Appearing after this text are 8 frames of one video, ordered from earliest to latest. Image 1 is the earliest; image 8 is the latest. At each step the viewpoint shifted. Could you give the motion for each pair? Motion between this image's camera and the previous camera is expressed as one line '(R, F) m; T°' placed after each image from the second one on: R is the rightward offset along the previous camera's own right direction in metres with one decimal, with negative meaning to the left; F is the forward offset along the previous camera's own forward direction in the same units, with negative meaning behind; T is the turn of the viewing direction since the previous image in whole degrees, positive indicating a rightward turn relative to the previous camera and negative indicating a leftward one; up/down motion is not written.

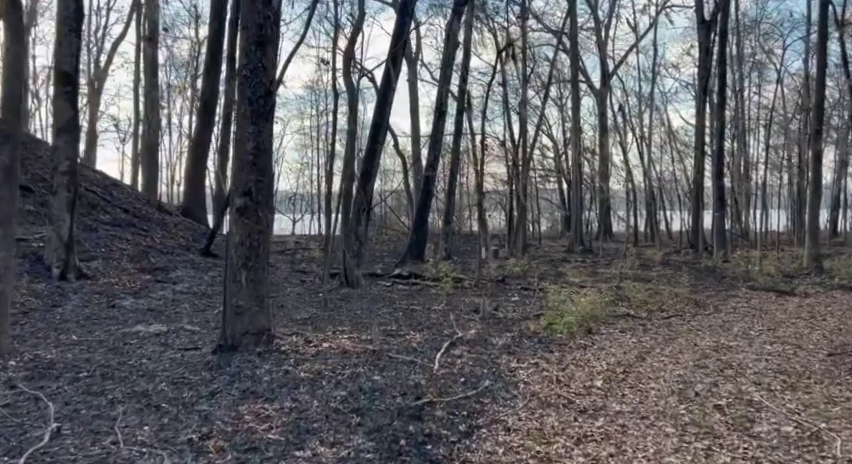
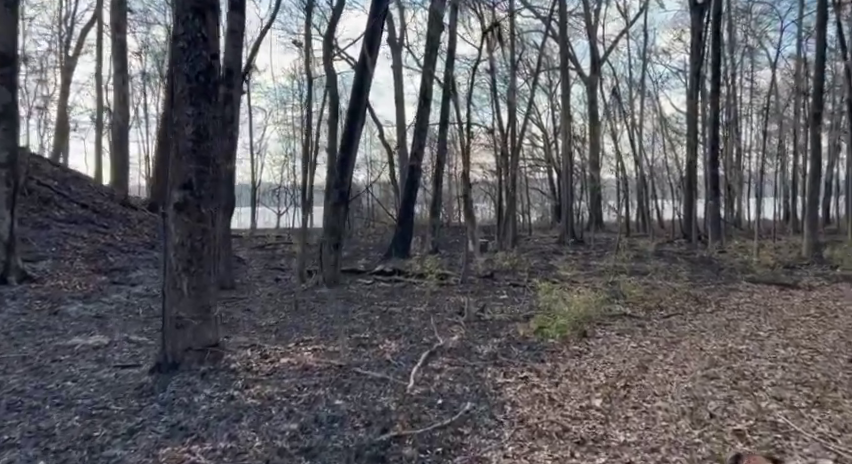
(+0.2, +0.8) m; +1°
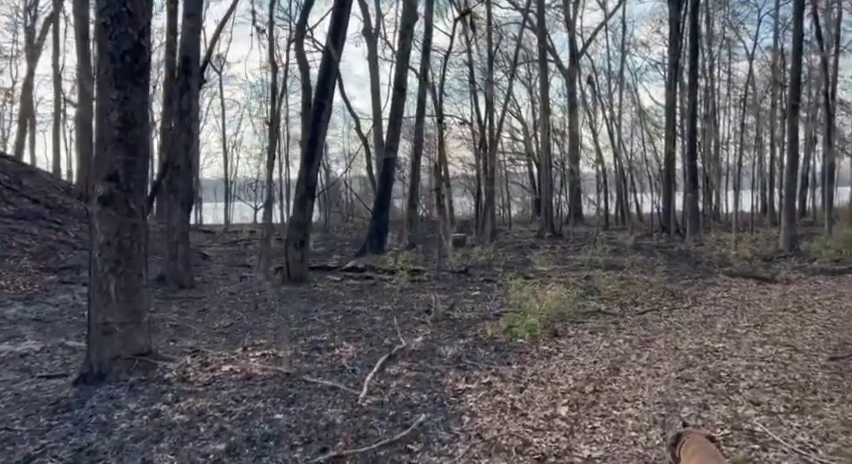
(+0.2, +0.4) m; +2°
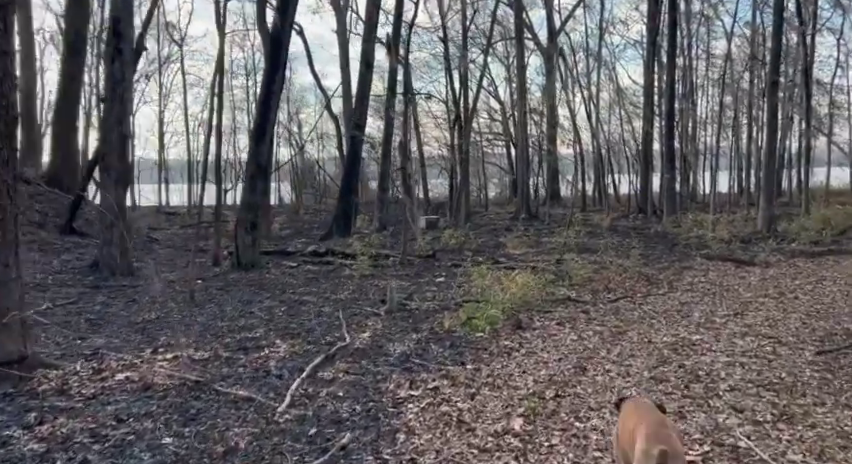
(+0.3, +0.7) m; +2°
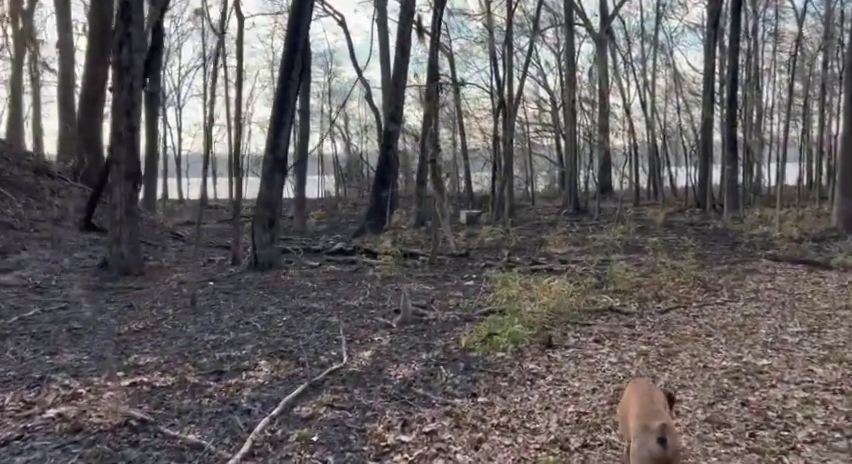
(+0.3, +0.8) m; -5°
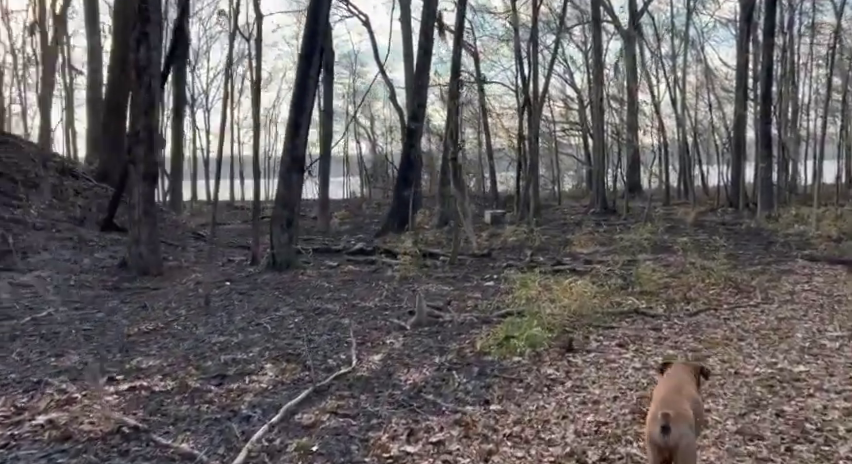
(+0.1, +0.2) m; -3°
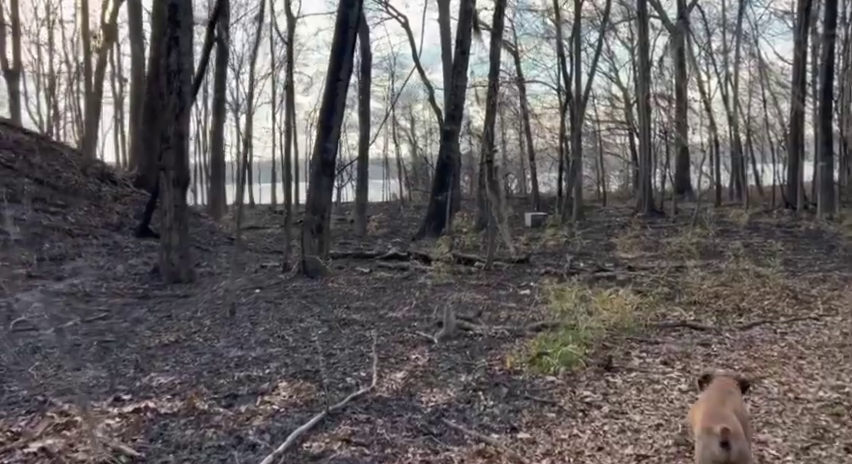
(+0.1, +0.3) m; -4°
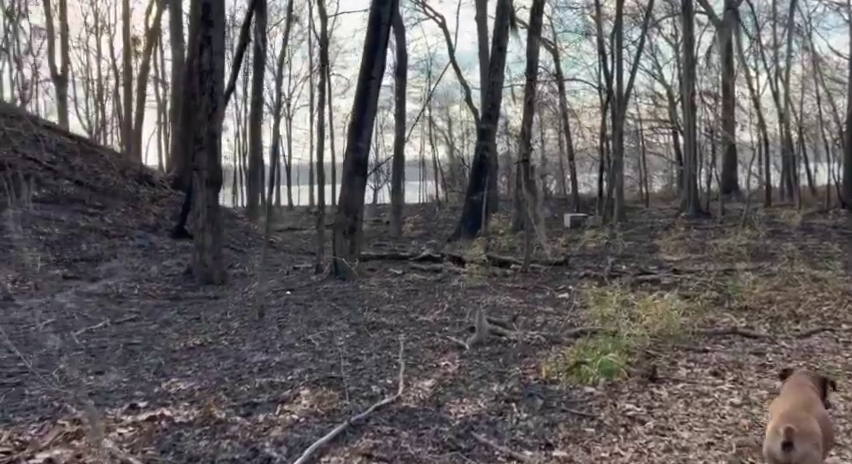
(+0.1, +0.2) m; -4°
